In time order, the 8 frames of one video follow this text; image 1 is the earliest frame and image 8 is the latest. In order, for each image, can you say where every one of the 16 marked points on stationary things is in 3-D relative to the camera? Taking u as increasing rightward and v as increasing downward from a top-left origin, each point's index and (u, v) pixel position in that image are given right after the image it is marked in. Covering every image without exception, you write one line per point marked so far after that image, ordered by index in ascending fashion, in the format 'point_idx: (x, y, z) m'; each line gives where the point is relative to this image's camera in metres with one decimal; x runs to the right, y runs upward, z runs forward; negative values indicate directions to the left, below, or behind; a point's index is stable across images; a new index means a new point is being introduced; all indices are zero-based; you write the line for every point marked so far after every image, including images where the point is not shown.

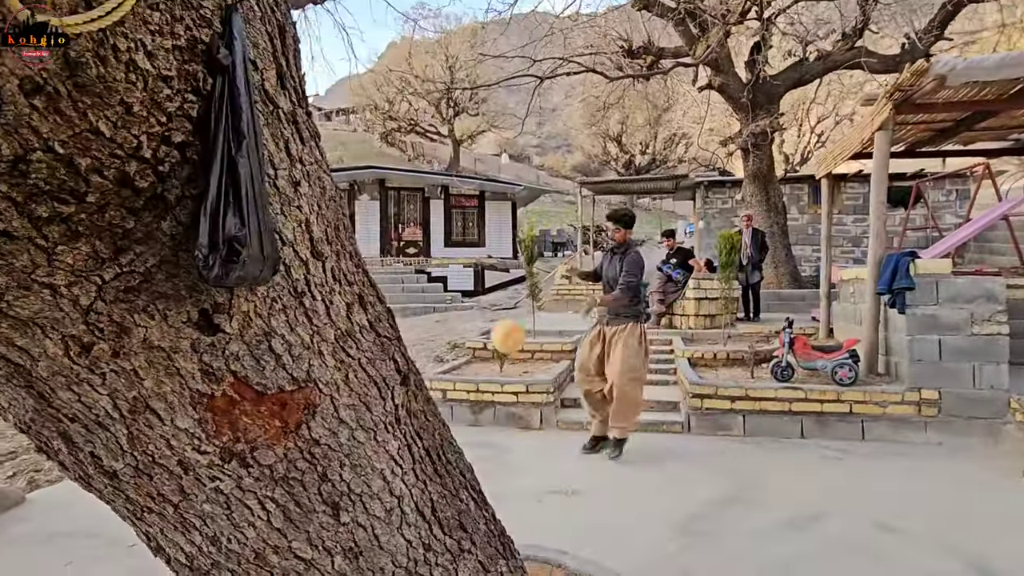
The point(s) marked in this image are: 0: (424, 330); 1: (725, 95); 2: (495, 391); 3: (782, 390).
0: (-1.9, -0.9, +11.4) m
1: (+4.6, +4.2, +11.0) m
2: (-0.2, -1.3, +6.4) m
3: (+2.9, -1.1, +5.6) m
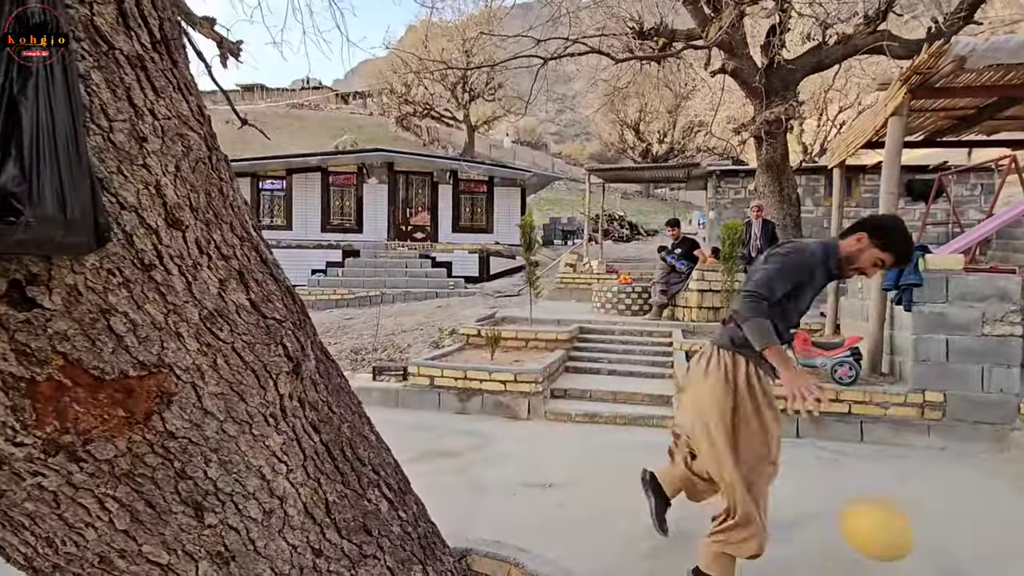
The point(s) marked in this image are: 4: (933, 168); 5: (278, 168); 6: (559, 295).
0: (-1.9, -0.6, +11.3) m
1: (+4.7, +4.3, +10.6) m
2: (-0.3, -1.1, +6.2) m
3: (+2.8, -1.0, +5.4) m
4: (+10.0, +2.9, +12.2) m
5: (-8.5, +4.4, +18.6) m
6: (+1.2, -0.2, +12.4) m
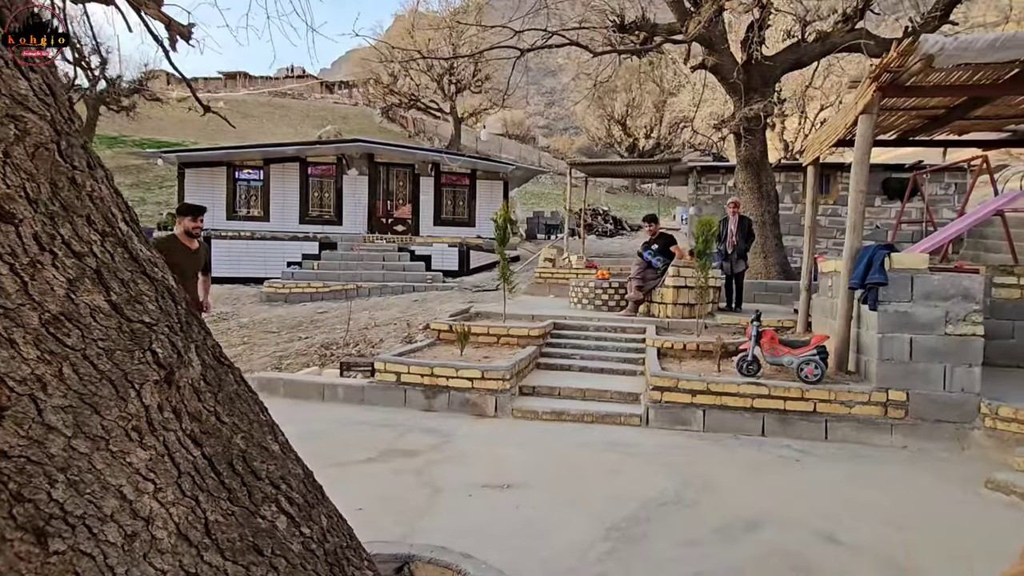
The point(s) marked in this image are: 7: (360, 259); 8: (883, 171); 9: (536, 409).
0: (-2.4, -0.5, +11.2) m
1: (+4.2, +4.4, +10.6) m
2: (-0.7, -1.0, +6.1) m
3: (+2.4, -1.0, +5.3) m
4: (+9.5, +2.9, +12.3) m
5: (-9.1, +4.6, +18.2) m
6: (+0.6, -0.1, +12.3) m
7: (-4.2, +0.8, +14.4) m
8: (+9.2, +2.9, +12.7) m
9: (+0.3, -1.4, +5.9) m
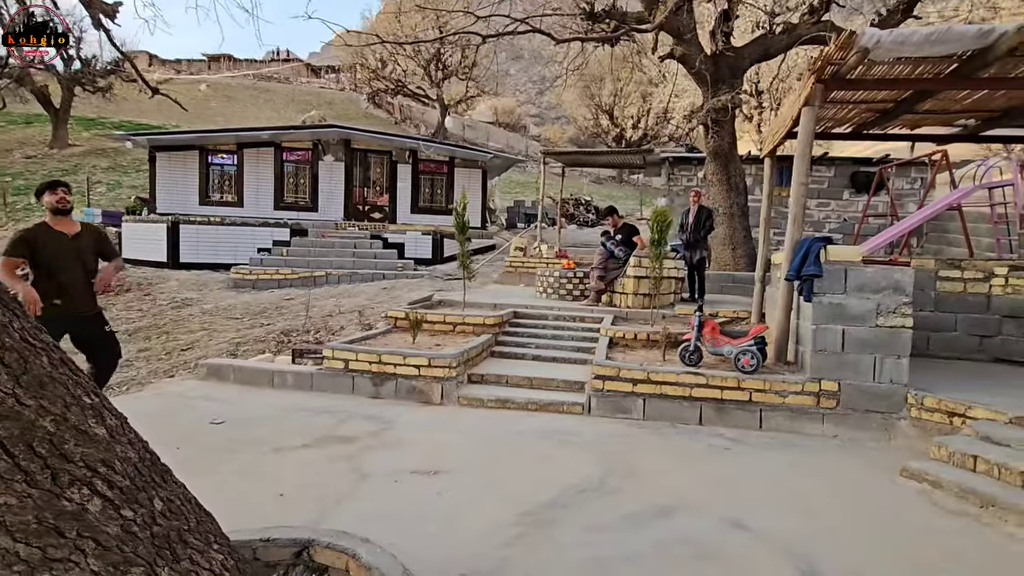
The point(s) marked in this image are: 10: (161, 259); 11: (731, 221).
0: (-3.1, -0.2, +11.1) m
1: (+3.6, +4.6, +10.6) m
2: (-1.4, -0.9, +6.1) m
3: (+1.8, -0.9, +5.4) m
4: (+8.8, +3.1, +12.5) m
5: (-9.9, +5.1, +18.0) m
6: (-0.1, +0.2, +12.3) m
7: (-5.0, +1.2, +14.3) m
8: (+8.5, +3.1, +12.8) m
9: (-0.4, -1.3, +5.9) m
10: (-9.9, +0.8, +14.4) m
11: (+5.1, +1.6, +11.8) m
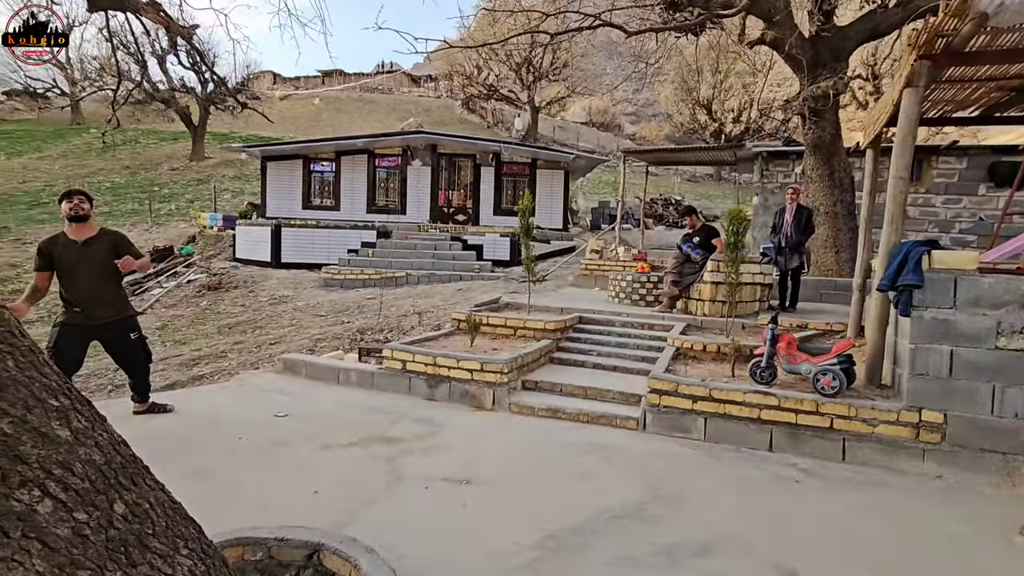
0: (-1.5, -0.2, +11.4) m
1: (+5.0, +4.4, +9.6) m
2: (-0.7, -0.9, +6.1) m
3: (+2.3, -1.0, +4.9) m
4: (+10.5, +2.9, +10.5) m
5: (-6.9, +5.2, +19.3) m
6: (+1.6, +0.1, +12.0) m
7: (-2.8, +1.2, +14.8) m
8: (+10.2, +2.9, +10.9) m
9: (+0.2, -1.3, +5.7) m
10: (-7.6, +0.9, +15.8) m
11: (+6.6, +1.4, +10.6) m
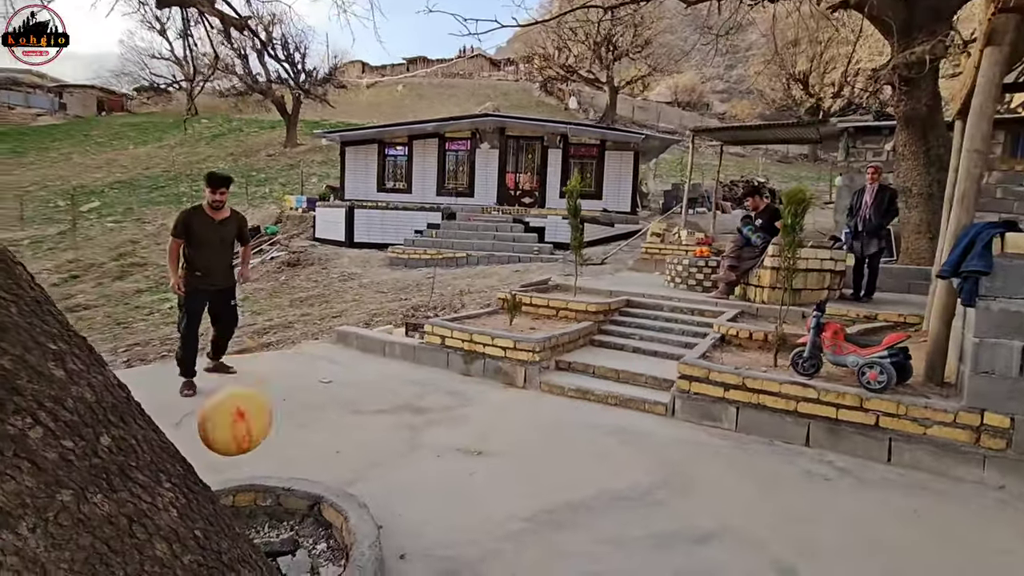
0: (-0.3, +0.2, +11.5) m
1: (+6.0, +4.6, +8.7) m
2: (-0.3, -0.7, +6.3) m
3: (+2.4, -0.8, +4.6) m
4: (+11.5, +3.0, +8.8) m
5: (-4.3, +6.0, +20.0) m
6: (+2.9, +0.5, +11.7) m
7: (-1.0, +1.7, +15.1) m
8: (+11.3, +3.0, +9.2) m
9: (+0.6, -1.1, +5.7) m
10: (-5.6, +1.6, +16.8) m
11: (+7.7, +1.6, +9.5) m
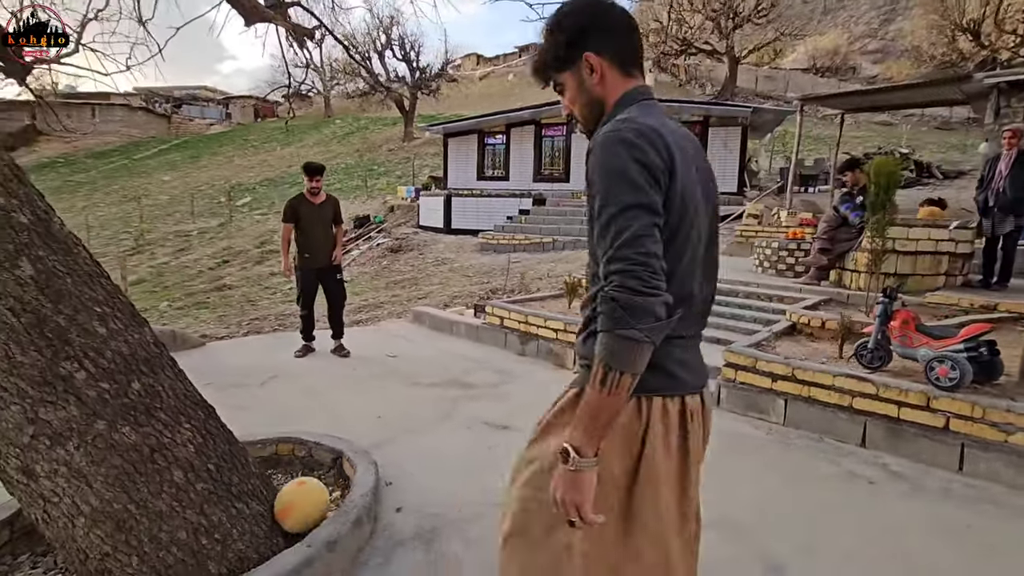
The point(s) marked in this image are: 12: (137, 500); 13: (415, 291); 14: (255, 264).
0: (+1.5, +0.5, +11.5) m
1: (+7.0, +4.8, +7.2) m
2: (+0.3, -0.5, +6.4) m
3: (+2.7, -0.7, +4.1) m
4: (+12.5, +3.1, +6.2) m
5: (-0.5, +6.6, +20.5) m
6: (+4.7, +0.8, +10.9) m
7: (+1.6, +2.2, +15.1) m
8: (+12.3, +3.1, +6.7) m
9: (+1.1, -0.9, +5.7) m
10: (-2.5, +2.1, +17.8) m
11: (+8.9, +1.8, +7.7) m
12: (-1.7, -1.0, +2.4) m
13: (-2.1, -0.1, +11.1) m
14: (-9.1, +0.8, +18.2) m
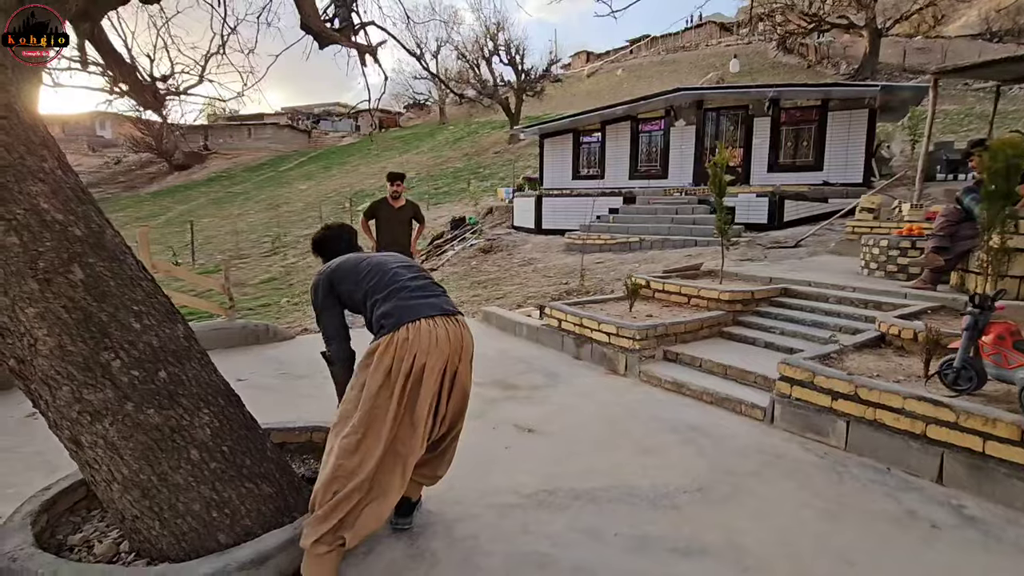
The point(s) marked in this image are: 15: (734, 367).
0: (+3.2, +0.5, +11.0) m
1: (+7.8, +4.8, +5.6) m
2: (+1.0, -0.5, +6.2) m
3: (+2.8, -0.8, +3.5) m
4: (+12.8, +3.0, +3.4) m
5: (+3.2, +6.6, +20.2) m
6: (+6.2, +0.7, +9.7) m
7: (+4.1, +2.2, +14.5) m
8: (+12.8, +3.0, +3.9) m
9: (+1.6, -0.9, +5.4) m
10: (+0.6, +2.2, +18.0) m
11: (+9.6, +1.7, +5.7) m
12: (-1.9, -1.0, +2.8) m
13: (-0.4, -0.1, +11.3) m
14: (-5.7, +0.9, +19.8) m
15: (+2.2, -0.8, +5.1) m
